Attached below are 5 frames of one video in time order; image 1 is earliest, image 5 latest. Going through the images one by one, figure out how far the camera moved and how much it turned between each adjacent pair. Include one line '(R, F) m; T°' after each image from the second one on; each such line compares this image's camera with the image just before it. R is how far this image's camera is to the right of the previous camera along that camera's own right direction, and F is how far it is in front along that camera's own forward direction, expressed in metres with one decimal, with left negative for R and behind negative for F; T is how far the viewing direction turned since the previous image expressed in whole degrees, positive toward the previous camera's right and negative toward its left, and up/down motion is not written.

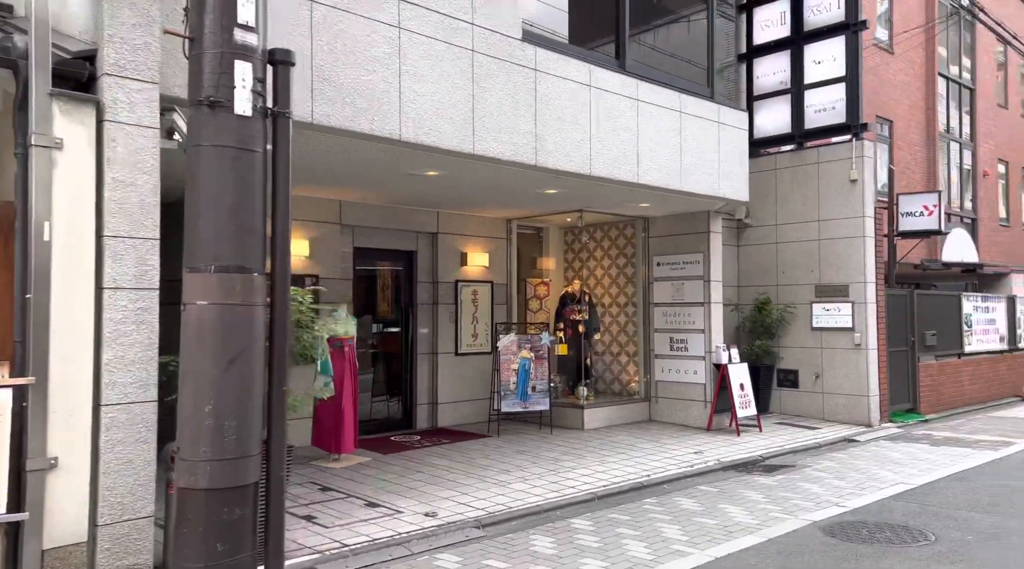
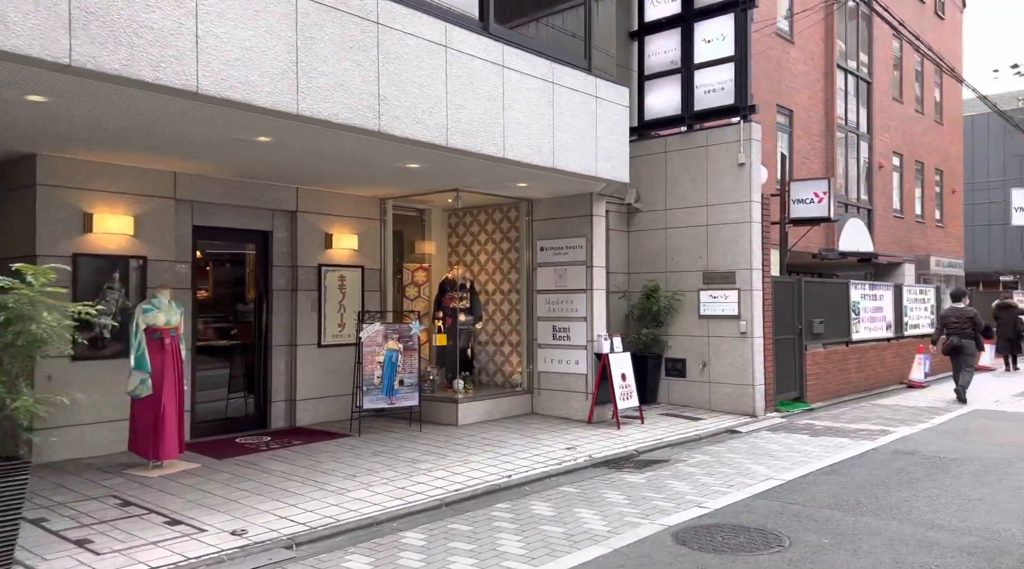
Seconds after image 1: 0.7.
(+0.6, +0.7) m; +5°
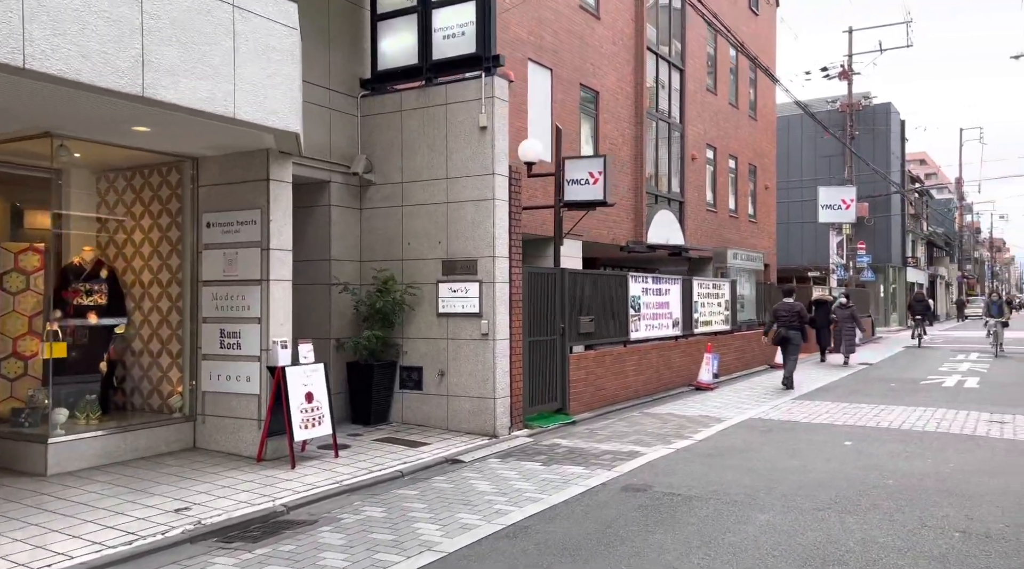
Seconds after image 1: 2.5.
(+1.8, +2.5) m; +10°
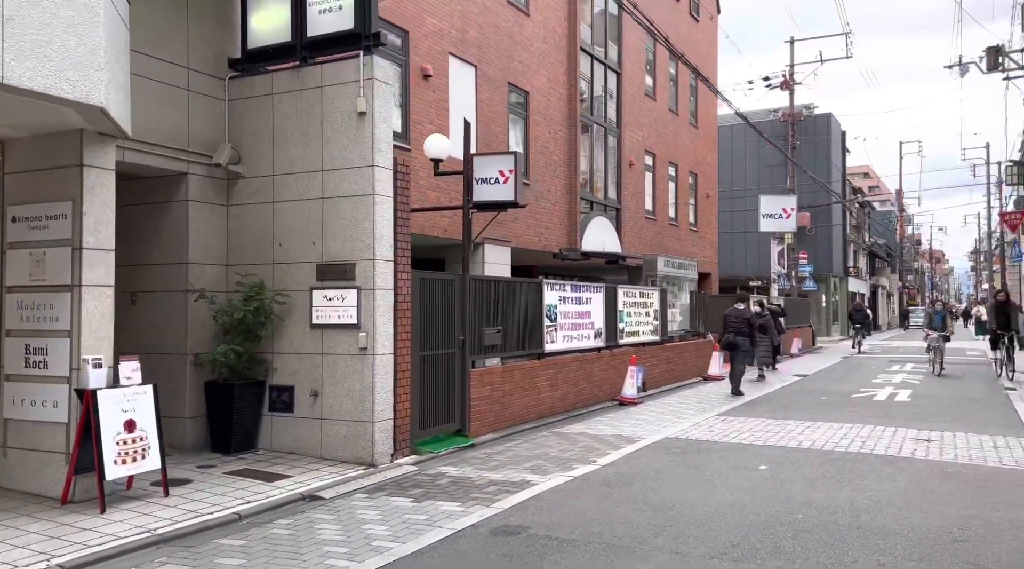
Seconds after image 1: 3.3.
(+0.7, +1.2) m; +3°
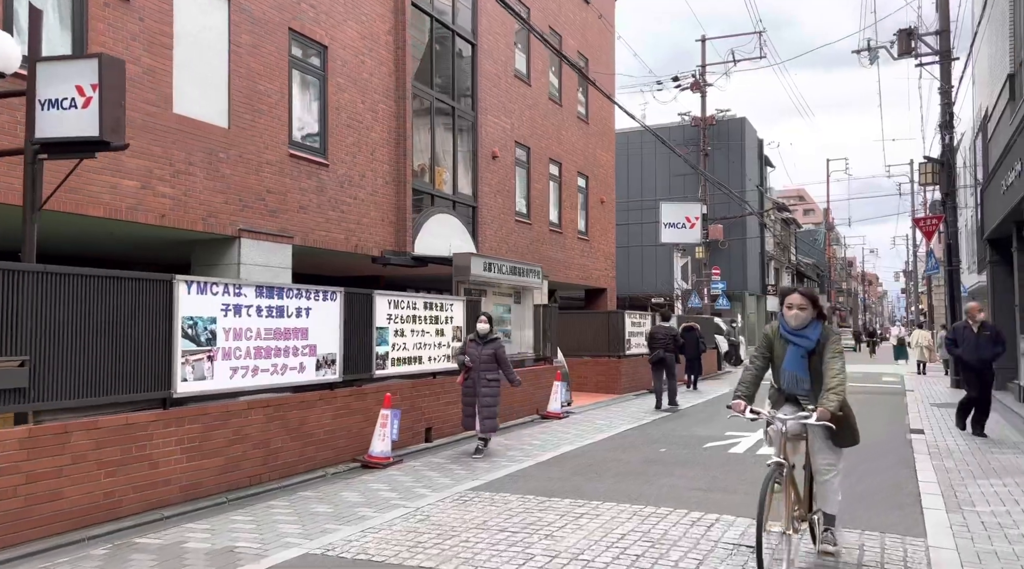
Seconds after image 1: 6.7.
(+3.0, +5.0) m; +4°
